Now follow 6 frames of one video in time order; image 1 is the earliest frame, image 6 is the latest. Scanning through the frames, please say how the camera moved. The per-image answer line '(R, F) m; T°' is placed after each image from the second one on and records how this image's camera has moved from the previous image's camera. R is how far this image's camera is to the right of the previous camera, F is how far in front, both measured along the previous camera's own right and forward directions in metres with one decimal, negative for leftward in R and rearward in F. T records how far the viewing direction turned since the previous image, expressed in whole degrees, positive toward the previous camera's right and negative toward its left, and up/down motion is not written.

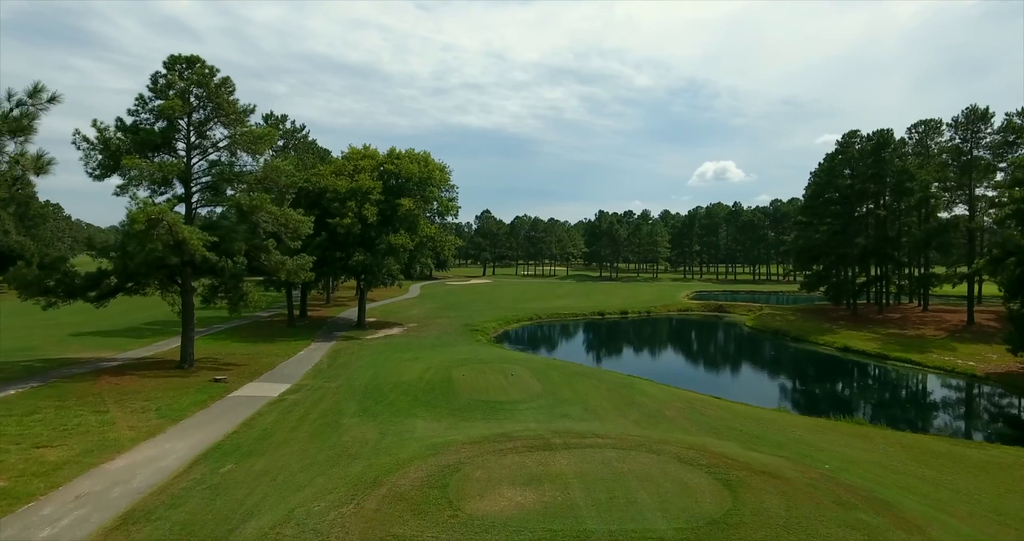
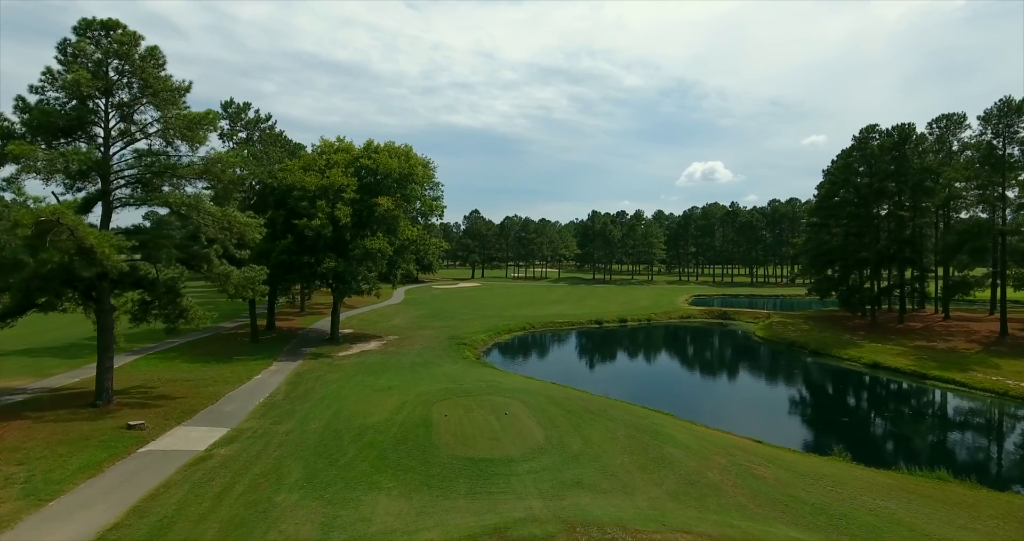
(-0.1, +4.4) m; +1°
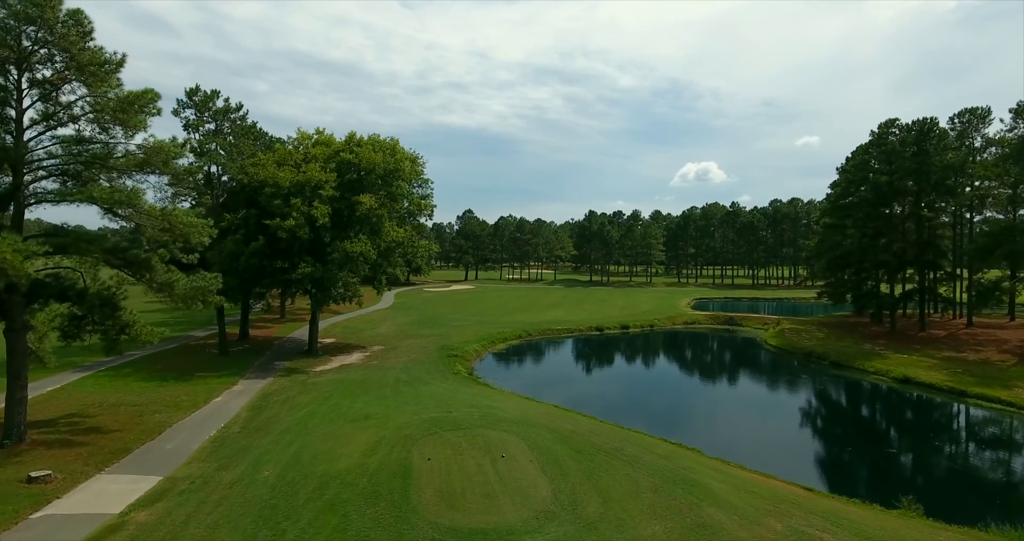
(-0.1, +3.3) m; +1°
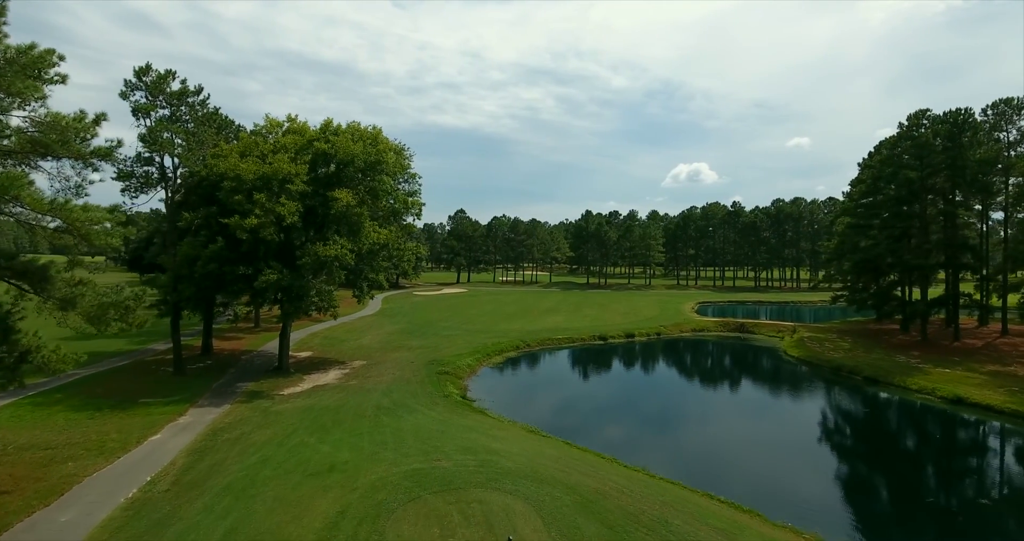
(-0.3, +4.1) m; +1°
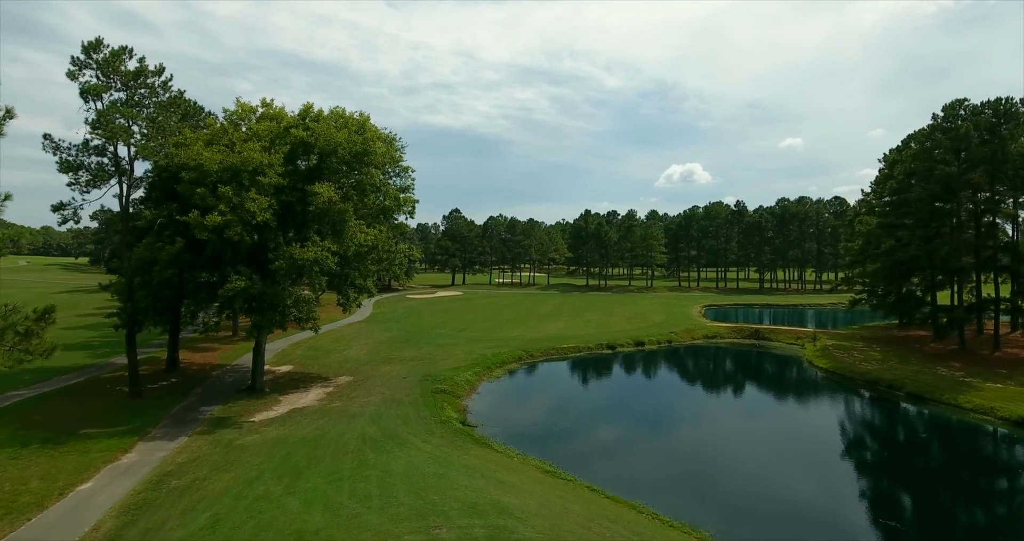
(-0.5, +3.6) m; +1°
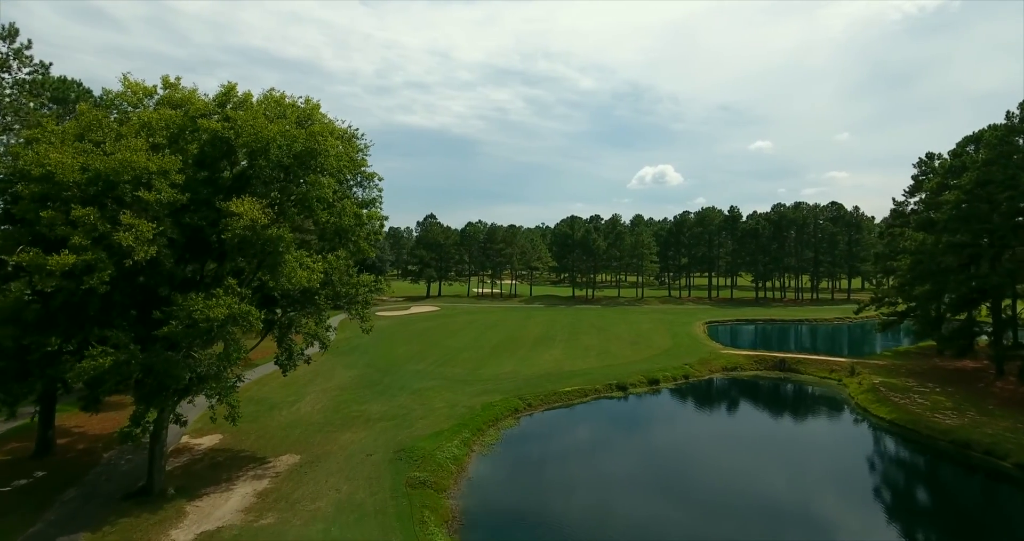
(-1.0, +7.5) m; +2°
